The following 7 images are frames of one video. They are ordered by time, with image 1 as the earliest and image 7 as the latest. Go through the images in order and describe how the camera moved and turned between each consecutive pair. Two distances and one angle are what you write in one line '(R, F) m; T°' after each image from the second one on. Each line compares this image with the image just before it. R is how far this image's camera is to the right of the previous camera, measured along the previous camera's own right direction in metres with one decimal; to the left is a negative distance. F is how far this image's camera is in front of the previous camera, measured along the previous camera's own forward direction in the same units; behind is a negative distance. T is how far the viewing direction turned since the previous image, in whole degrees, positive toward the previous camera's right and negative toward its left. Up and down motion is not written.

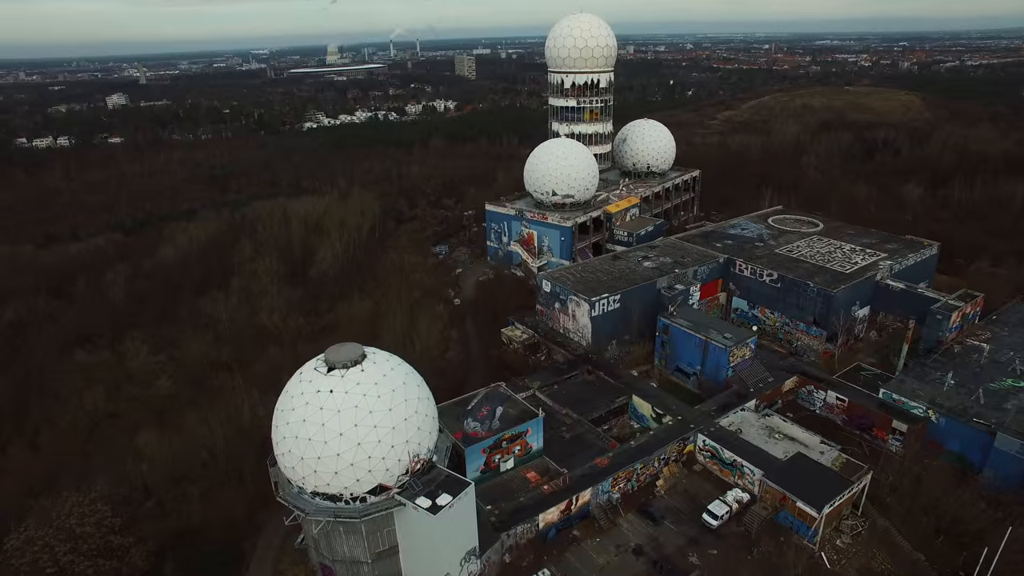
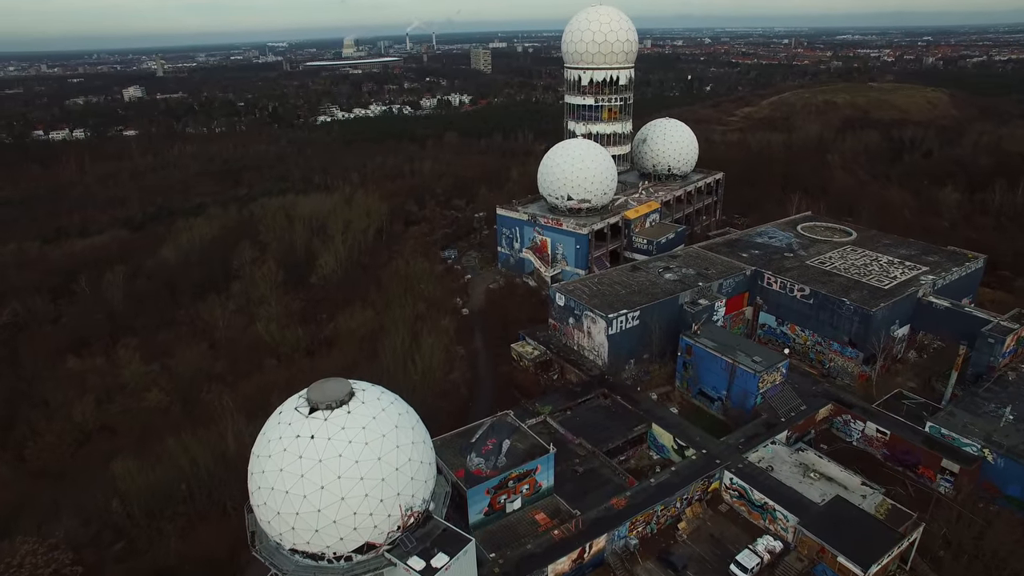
(+0.1, +1.7) m; -1°
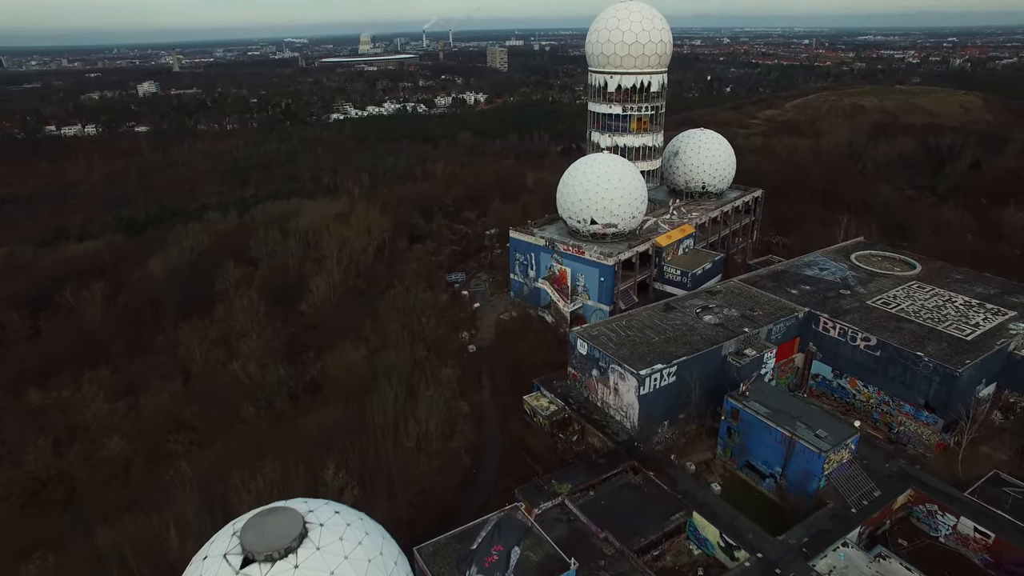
(0.0, +3.5) m; -1°
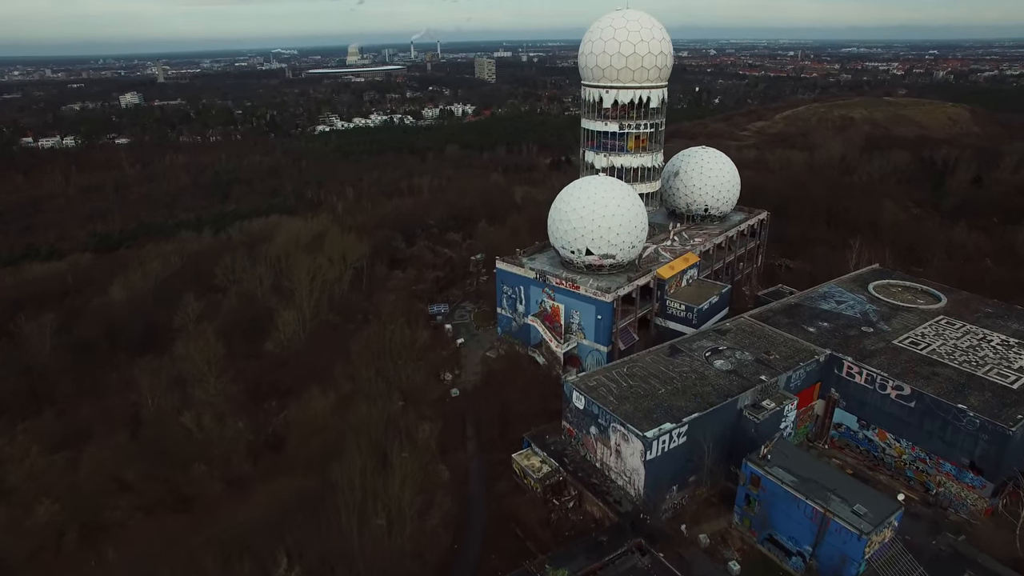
(+0.1, +2.5) m; +1°
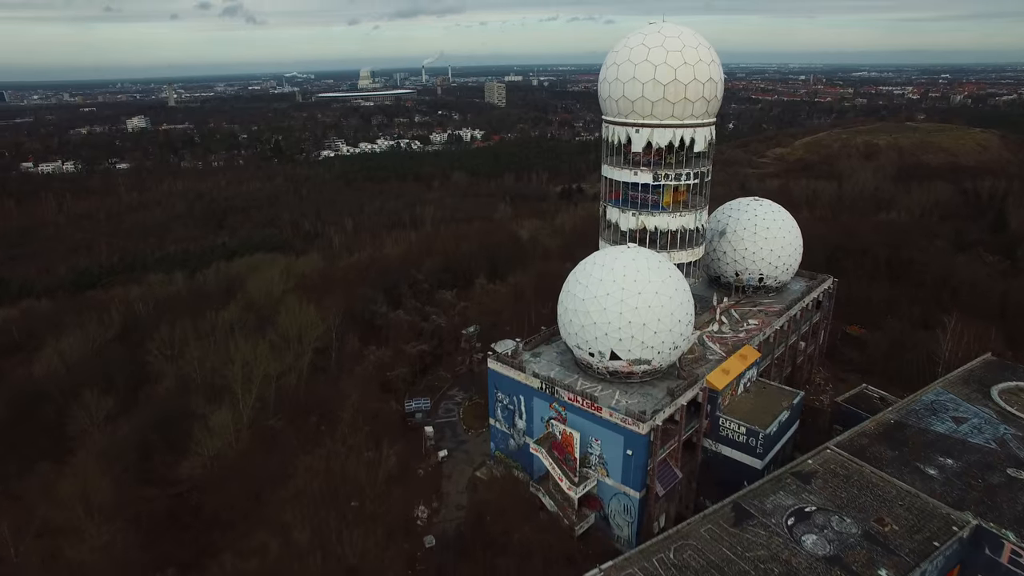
(+0.4, +6.2) m; -1°
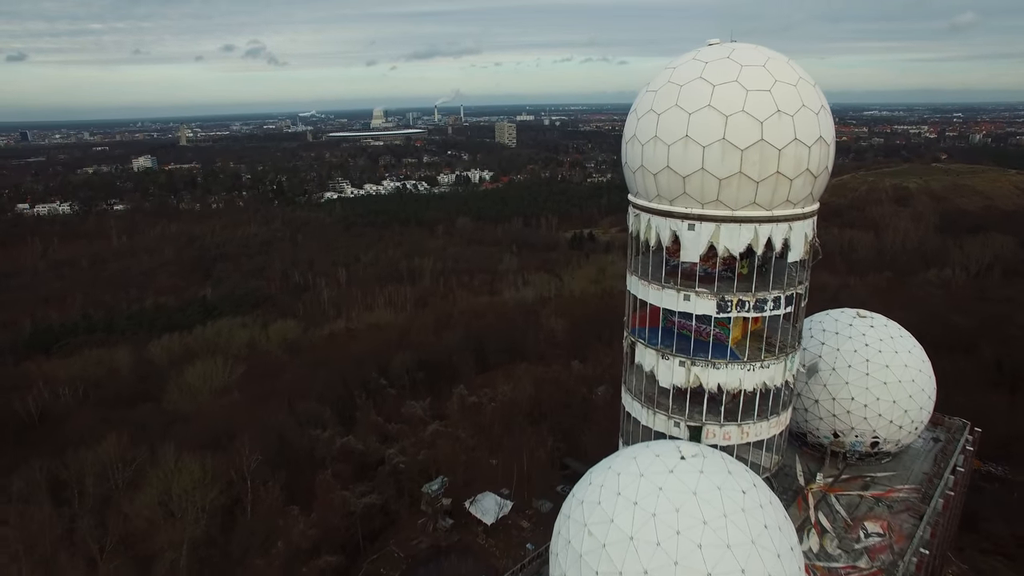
(+0.8, +7.8) m; -1°
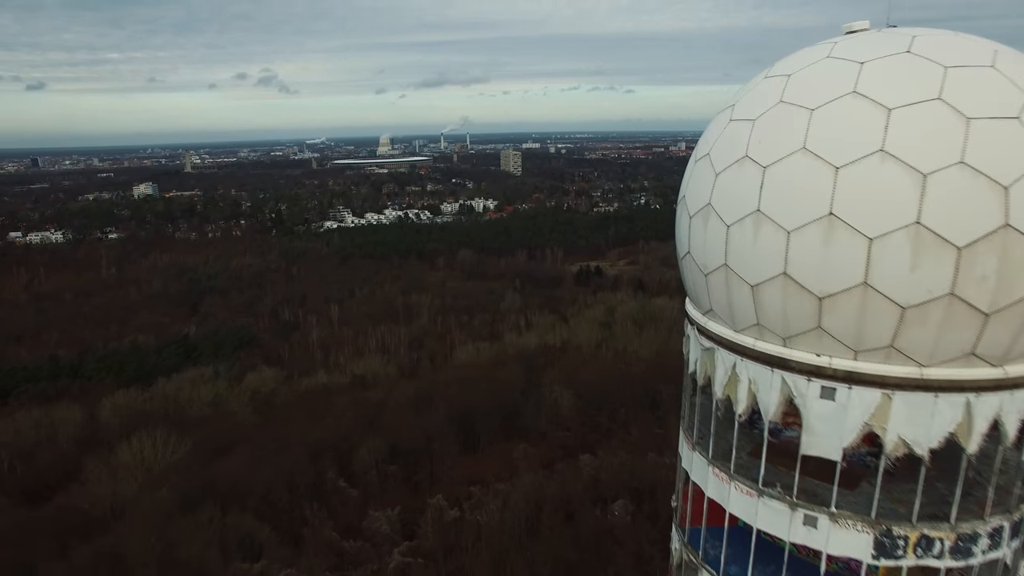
(+0.4, +5.4) m; -1°
